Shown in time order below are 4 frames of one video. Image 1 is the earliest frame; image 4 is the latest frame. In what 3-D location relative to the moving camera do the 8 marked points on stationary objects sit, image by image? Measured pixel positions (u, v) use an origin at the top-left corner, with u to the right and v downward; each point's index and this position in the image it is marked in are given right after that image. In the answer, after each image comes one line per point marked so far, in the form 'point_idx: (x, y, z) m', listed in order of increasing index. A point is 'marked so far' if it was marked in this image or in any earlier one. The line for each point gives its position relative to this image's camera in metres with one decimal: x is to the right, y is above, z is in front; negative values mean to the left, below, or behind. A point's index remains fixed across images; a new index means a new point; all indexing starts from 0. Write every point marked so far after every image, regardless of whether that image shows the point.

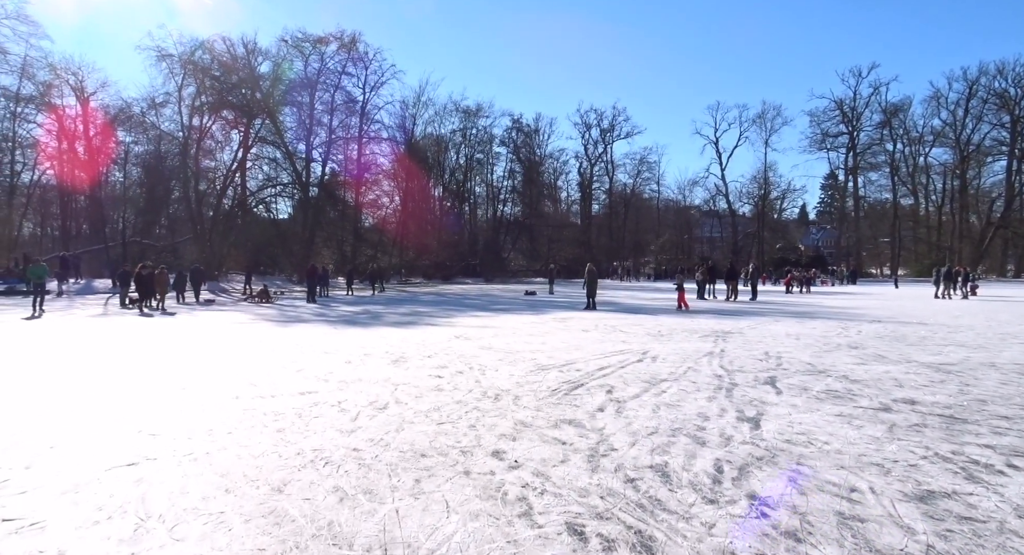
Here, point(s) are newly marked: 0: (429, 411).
0: (-0.7, -1.1, +5.7) m
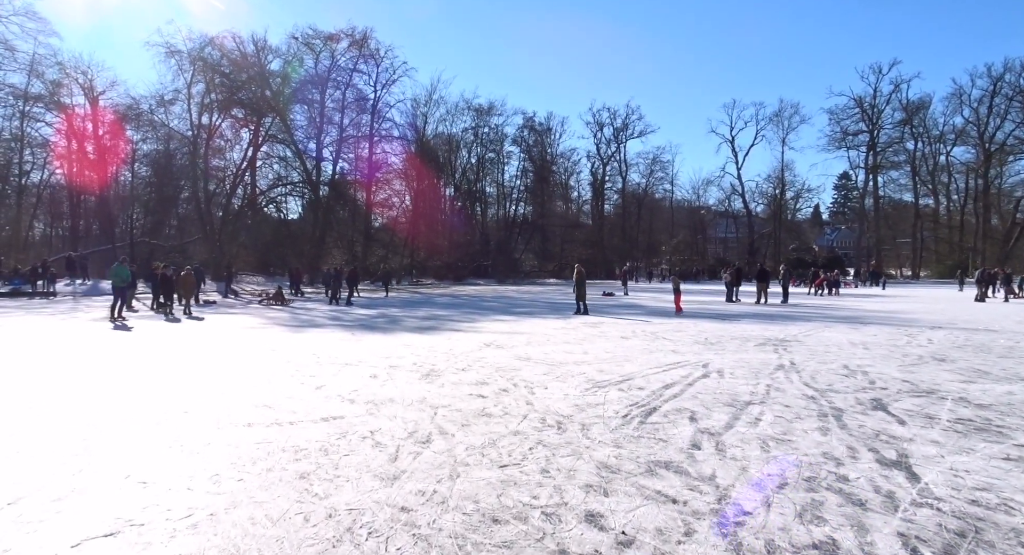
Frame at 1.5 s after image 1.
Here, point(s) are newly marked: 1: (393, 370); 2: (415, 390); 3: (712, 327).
0: (-0.2, -1.2, +4.7) m
1: (-1.5, -1.2, +8.4) m
2: (-1.0, -1.2, +6.9) m
3: (+4.4, -1.1, +14.5) m
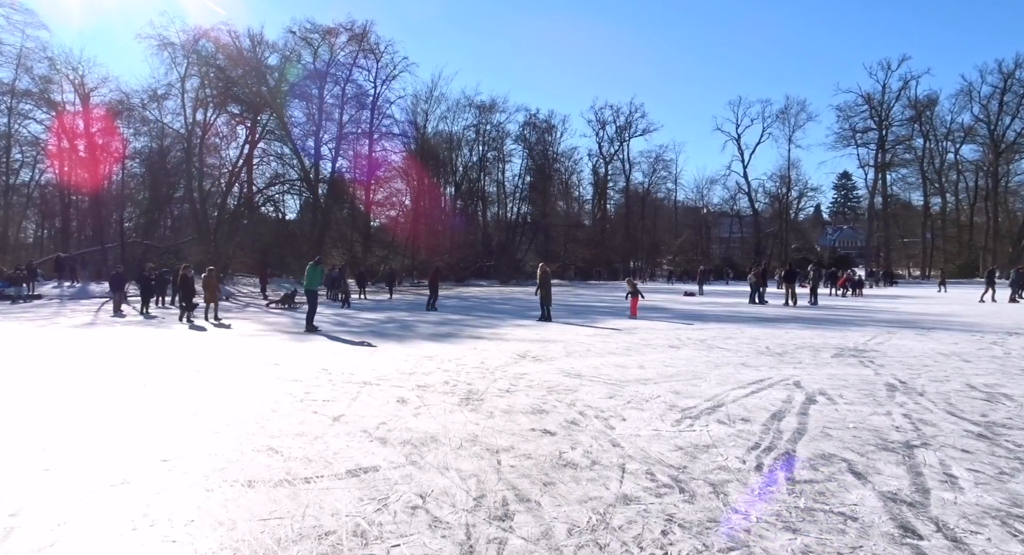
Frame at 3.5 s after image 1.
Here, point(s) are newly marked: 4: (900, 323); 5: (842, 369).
0: (+0.4, -1.2, +3.2) m
1: (-0.9, -1.2, +6.9) m
2: (-0.4, -1.2, +5.5) m
3: (+4.9, -1.1, +13.1) m
4: (+9.2, -1.1, +15.6) m
5: (+4.1, -1.1, +8.3) m
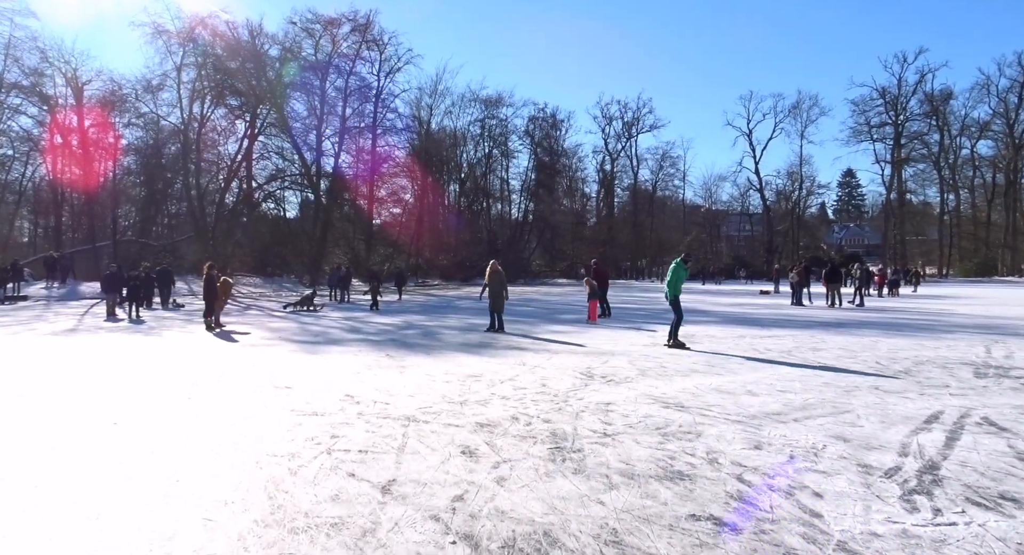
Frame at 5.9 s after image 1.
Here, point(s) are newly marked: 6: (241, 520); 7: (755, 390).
0: (+1.2, -1.2, +1.4) m
1: (-0.1, -1.2, +5.1) m
2: (+0.4, -1.3, +3.6) m
3: (+5.7, -1.1, +11.2) m
4: (+10.0, -1.1, +13.8) m
5: (+4.9, -1.2, +6.4) m
6: (-1.4, -1.2, +3.4) m
7: (+2.6, -1.2, +7.0) m
